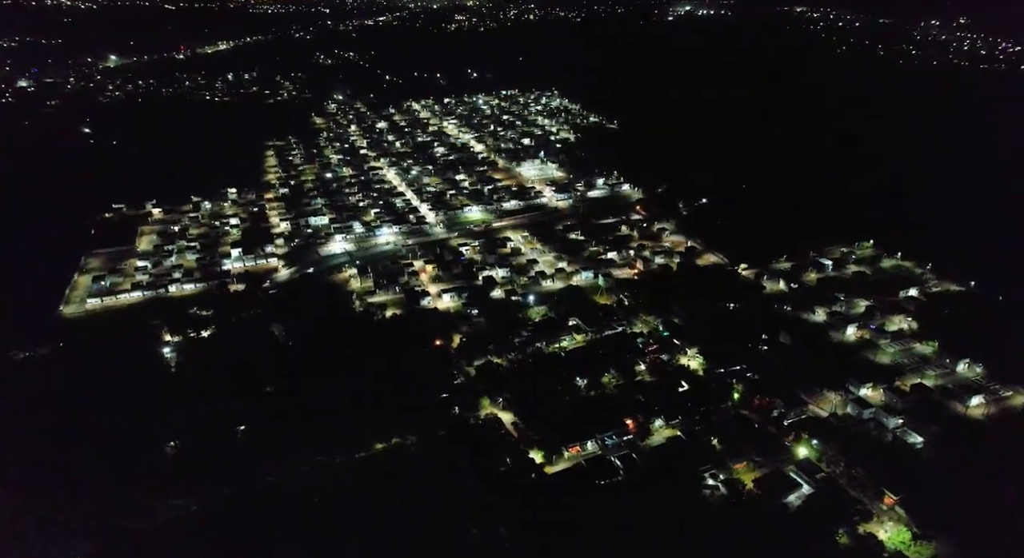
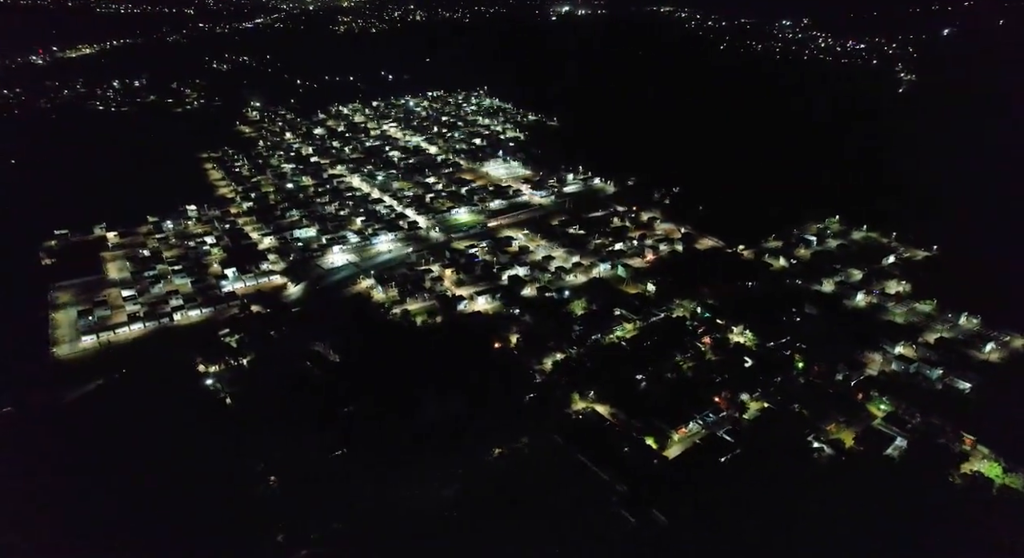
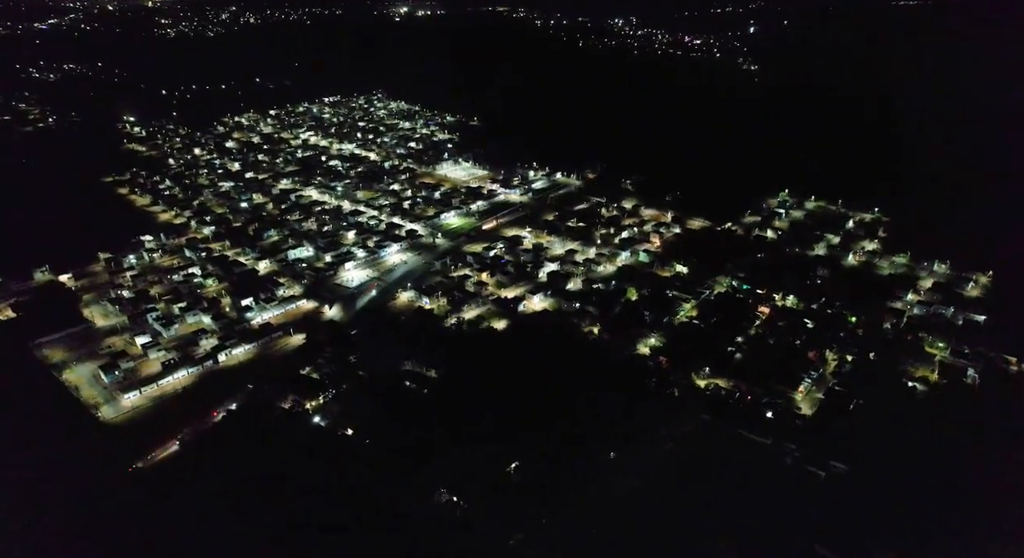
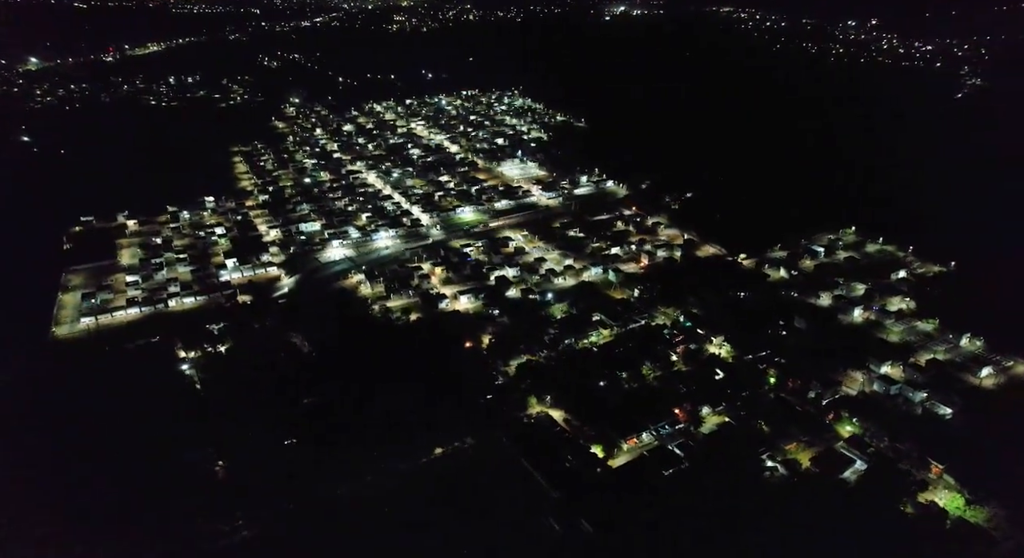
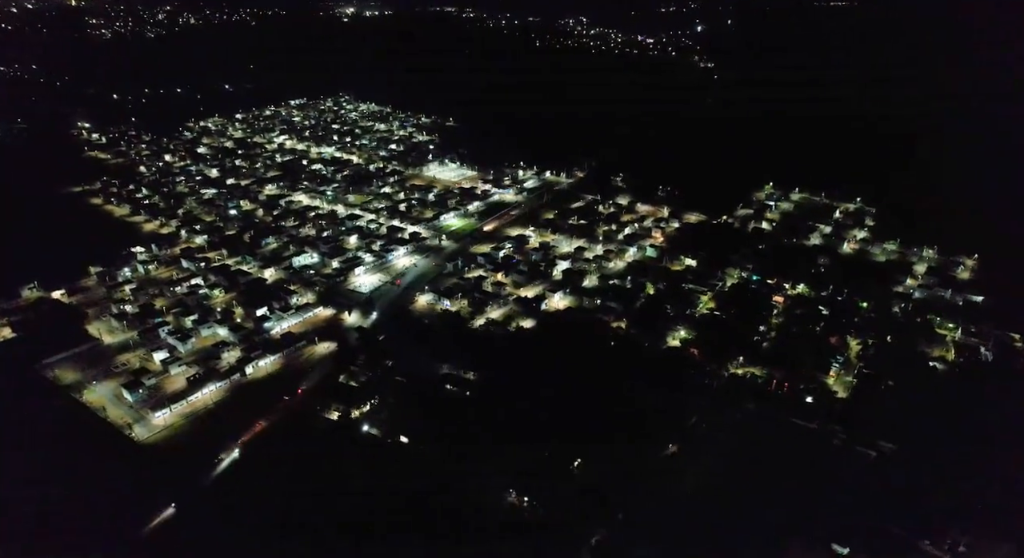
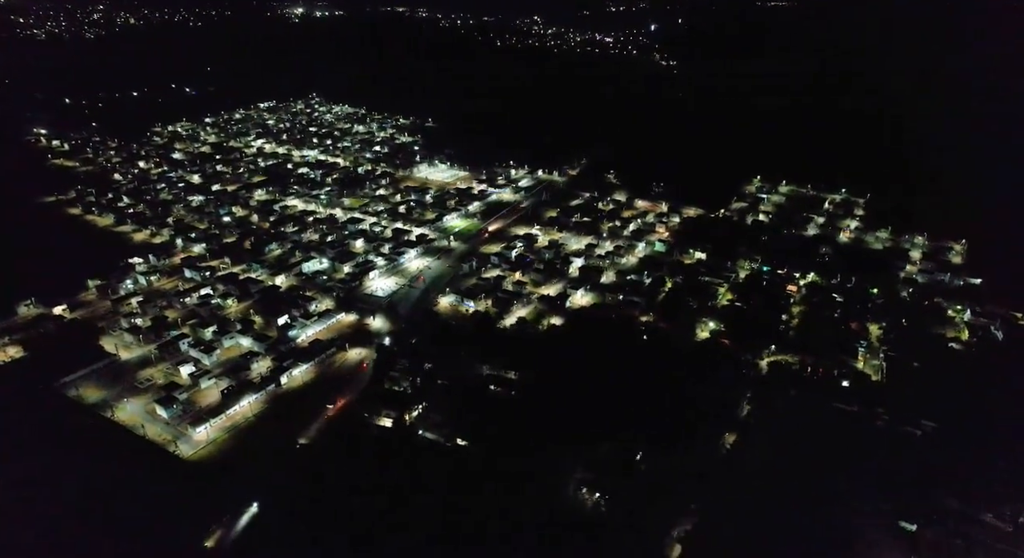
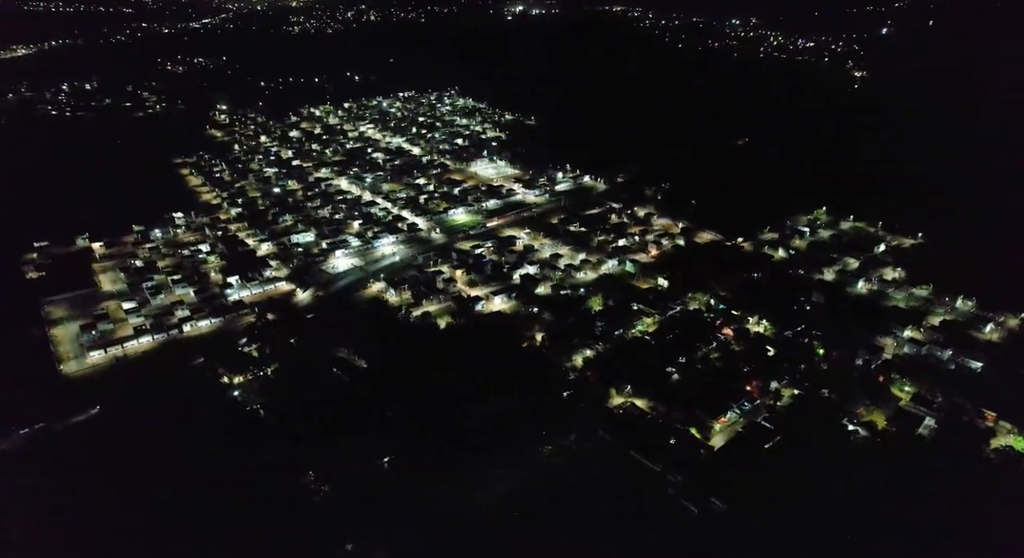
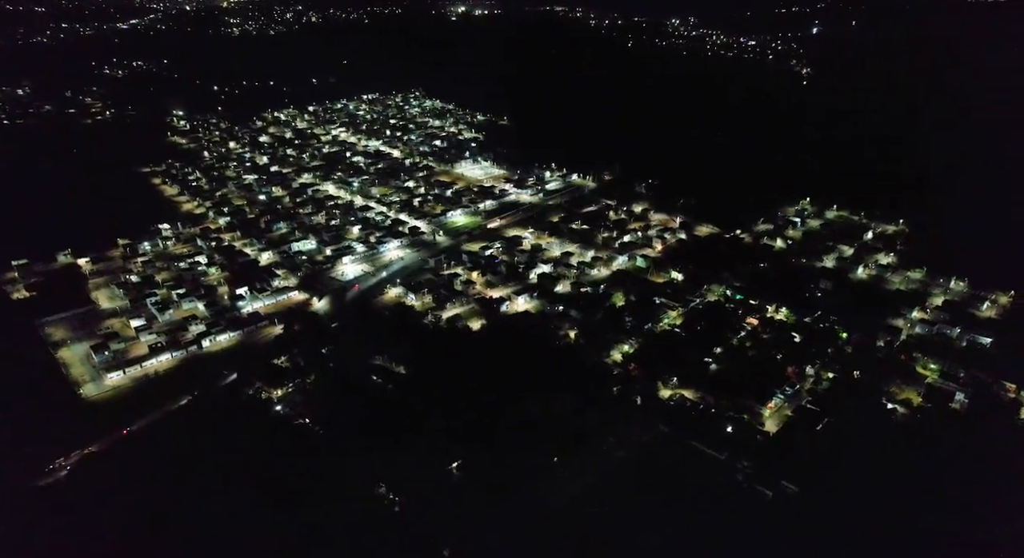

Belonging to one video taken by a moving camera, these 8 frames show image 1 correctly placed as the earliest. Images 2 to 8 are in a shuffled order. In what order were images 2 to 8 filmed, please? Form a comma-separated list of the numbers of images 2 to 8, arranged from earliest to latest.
4, 2, 7, 8, 3, 5, 6
